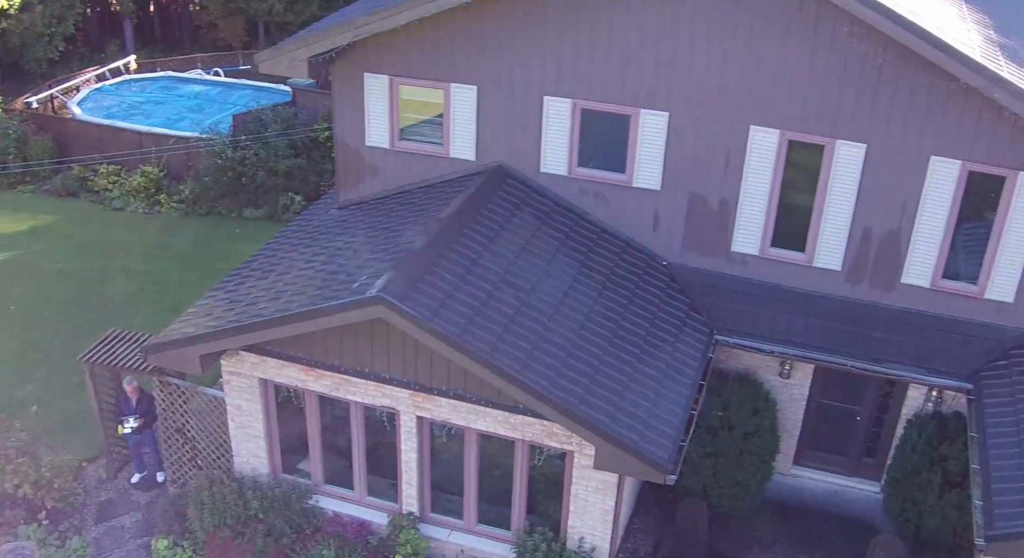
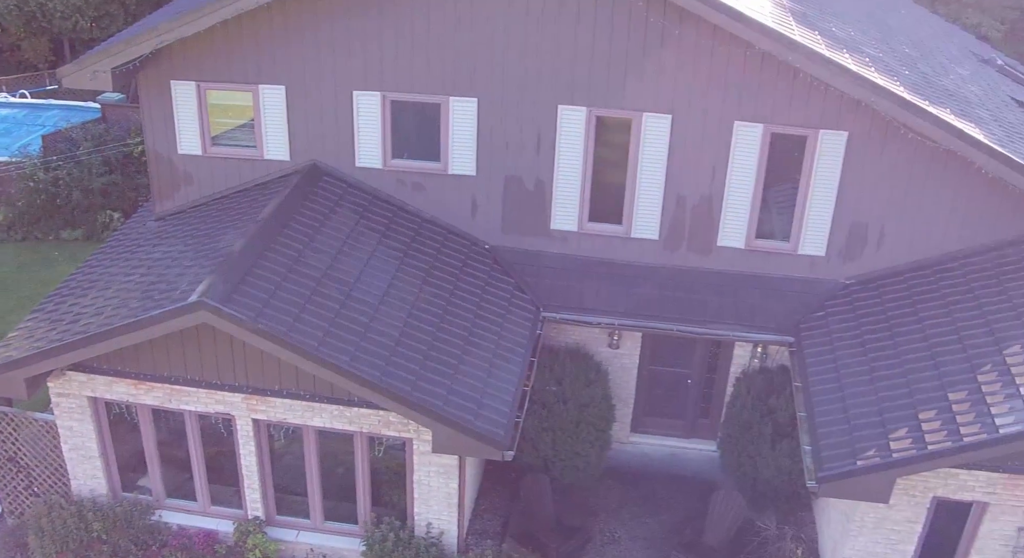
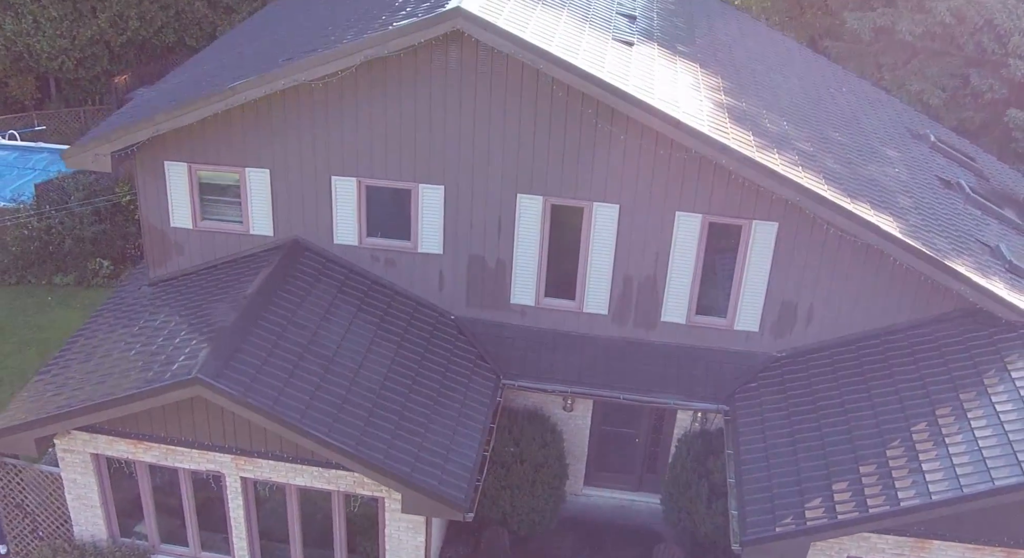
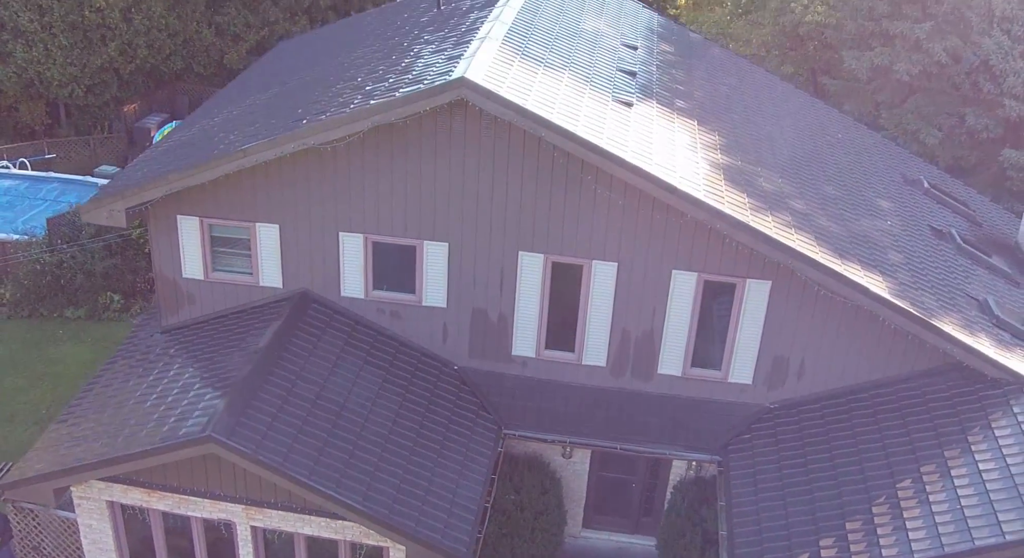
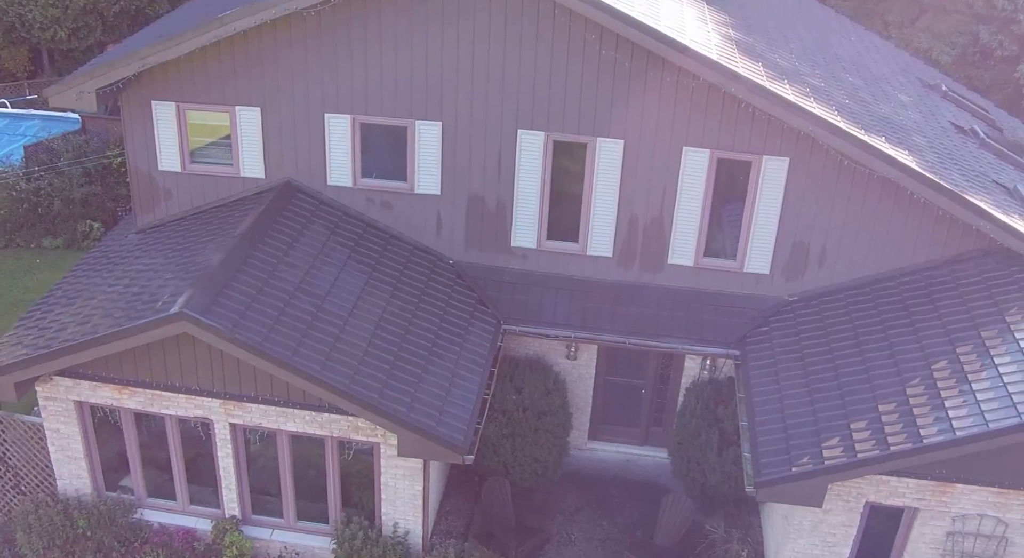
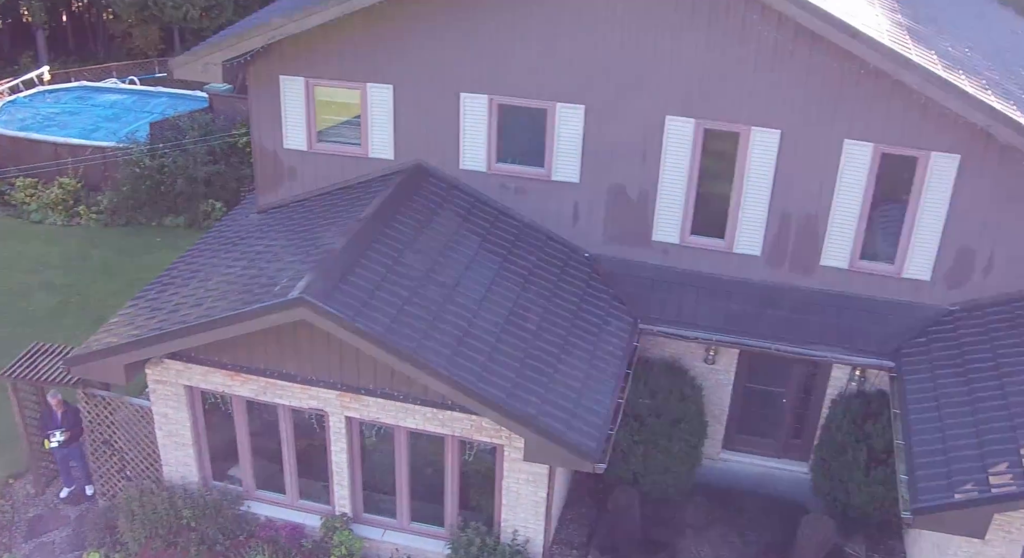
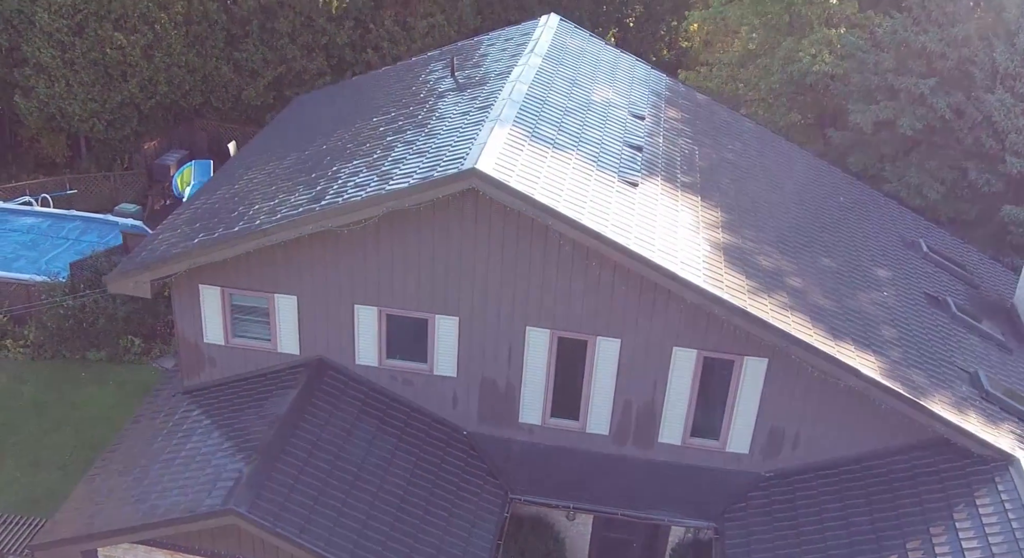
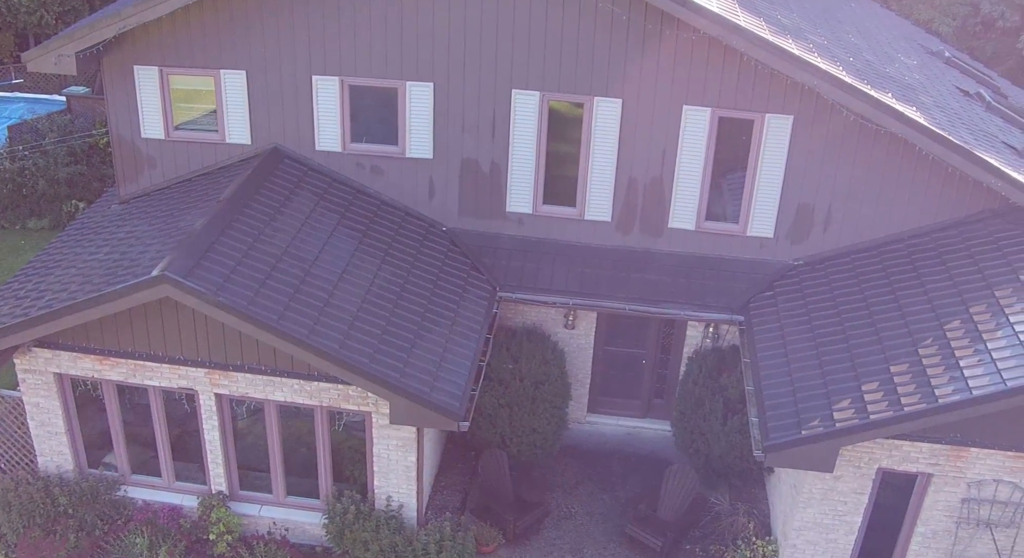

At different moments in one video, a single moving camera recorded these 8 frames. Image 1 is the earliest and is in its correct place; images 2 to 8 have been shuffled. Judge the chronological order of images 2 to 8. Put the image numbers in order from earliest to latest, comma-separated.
6, 2, 8, 5, 3, 4, 7
